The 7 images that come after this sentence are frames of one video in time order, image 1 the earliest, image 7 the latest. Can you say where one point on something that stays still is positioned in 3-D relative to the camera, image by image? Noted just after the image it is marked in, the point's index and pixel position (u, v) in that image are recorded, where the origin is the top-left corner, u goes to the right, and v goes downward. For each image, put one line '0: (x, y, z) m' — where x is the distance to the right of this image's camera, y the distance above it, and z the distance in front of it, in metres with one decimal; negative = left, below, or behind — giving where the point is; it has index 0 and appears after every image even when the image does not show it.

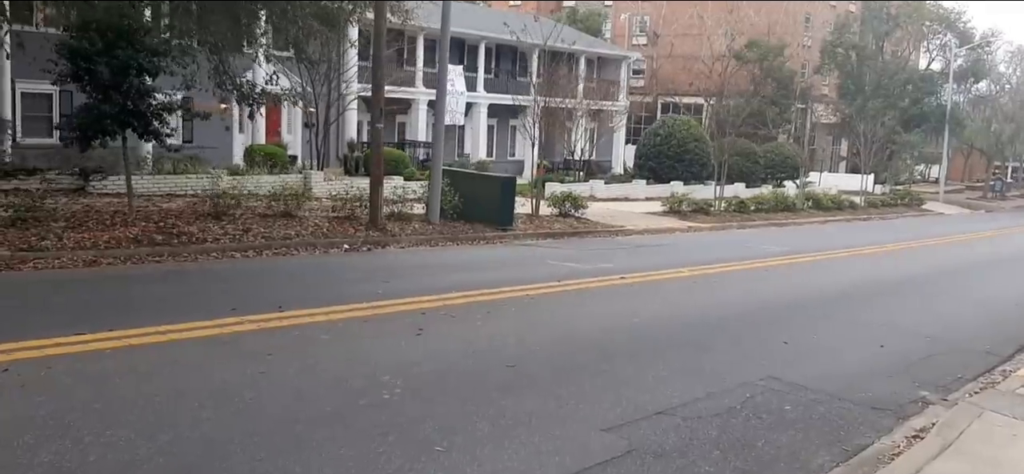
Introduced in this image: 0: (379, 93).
0: (-2.2, +2.3, +15.8) m
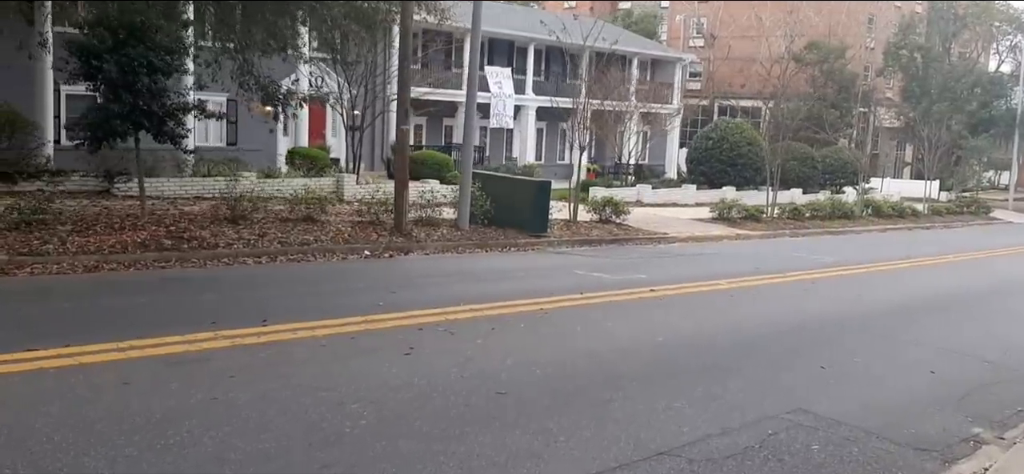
0: (-1.7, +2.3, +15.2) m
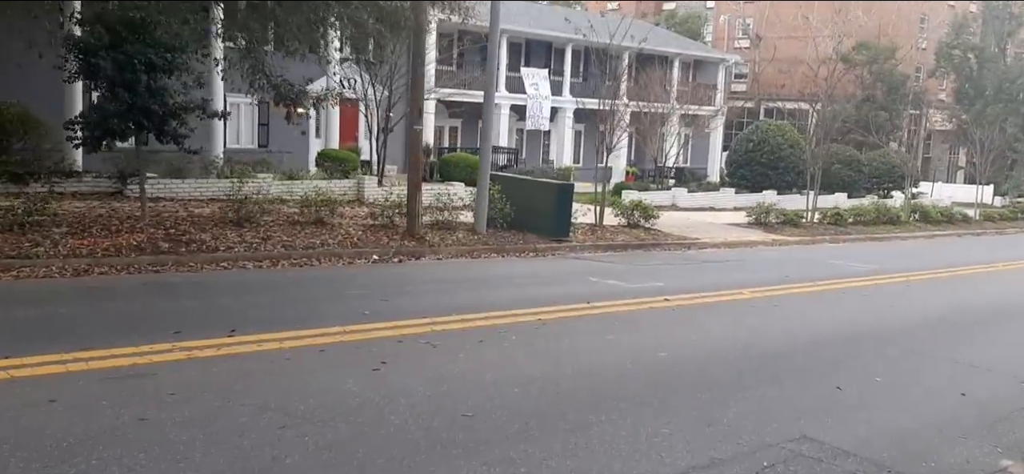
0: (-1.4, +2.2, +14.7) m
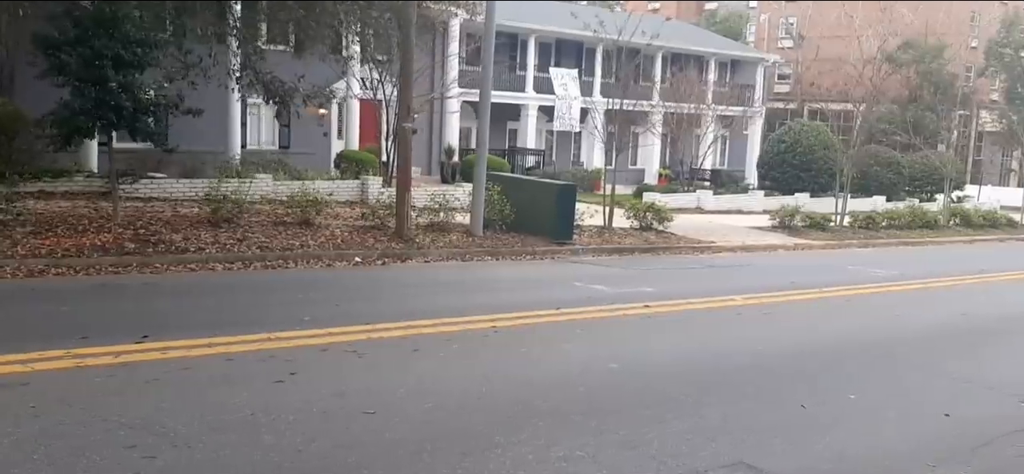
0: (-1.5, +2.2, +14.2) m
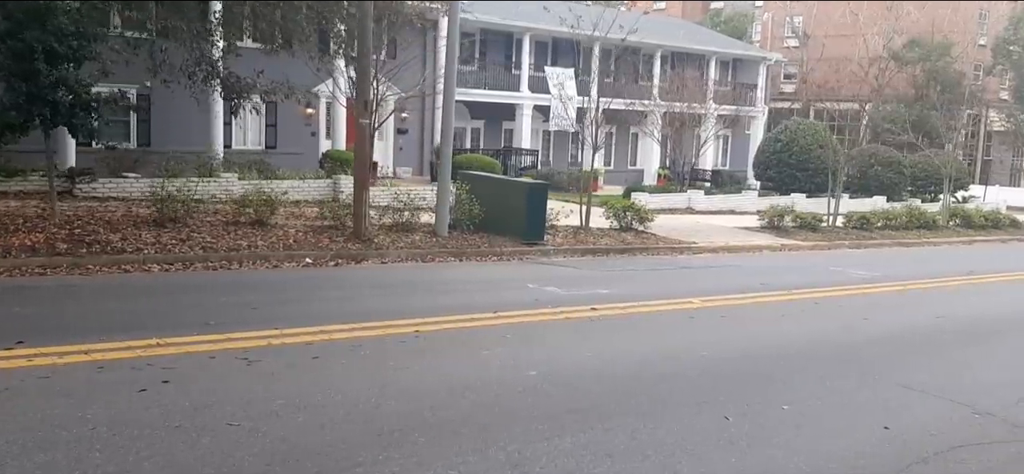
0: (-2.1, +2.2, +13.7) m
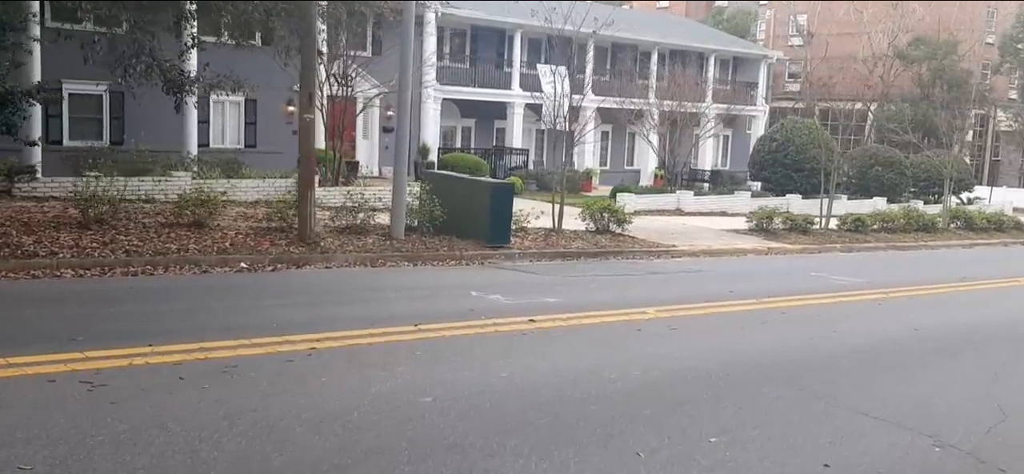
0: (-2.7, +2.1, +12.9) m
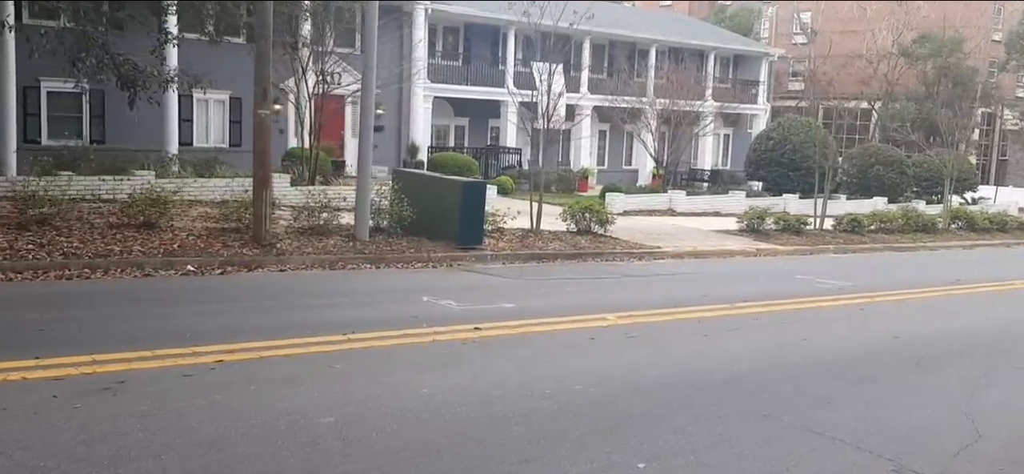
0: (-3.2, +2.1, +12.3) m
